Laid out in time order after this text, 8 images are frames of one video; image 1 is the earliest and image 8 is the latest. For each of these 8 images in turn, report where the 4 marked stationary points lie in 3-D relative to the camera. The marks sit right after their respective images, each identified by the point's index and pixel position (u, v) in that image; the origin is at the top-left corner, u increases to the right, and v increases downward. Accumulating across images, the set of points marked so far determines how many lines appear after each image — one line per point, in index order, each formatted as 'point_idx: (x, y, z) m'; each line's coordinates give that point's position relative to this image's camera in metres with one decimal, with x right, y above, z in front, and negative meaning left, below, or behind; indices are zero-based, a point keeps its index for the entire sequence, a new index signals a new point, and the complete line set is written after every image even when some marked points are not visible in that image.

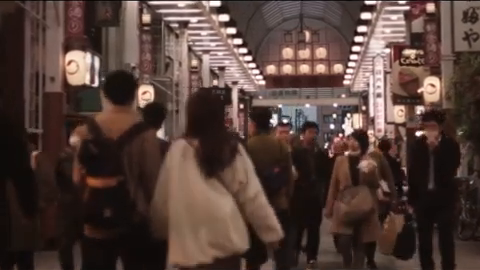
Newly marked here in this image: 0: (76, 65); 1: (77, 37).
0: (-3.4, +1.4, +18.5) m
1: (-3.4, +2.0, +18.5) m
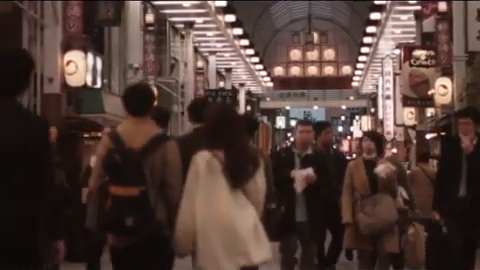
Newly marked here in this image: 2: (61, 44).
0: (-3.3, +1.4, +17.9) m
1: (-3.3, +2.0, +17.9) m
2: (-3.7, +1.8, +18.2) m
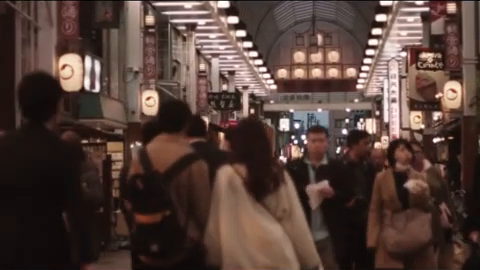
0: (-3.3, +1.3, +17.3) m
1: (-3.2, +1.8, +17.3) m
2: (-3.6, +1.7, +17.6) m
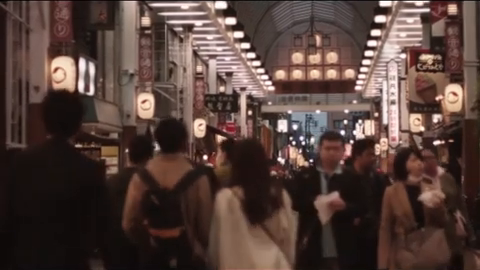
0: (-3.3, +1.2, +16.9) m
1: (-3.3, +1.7, +17.0) m
2: (-3.7, +1.6, +17.2) m
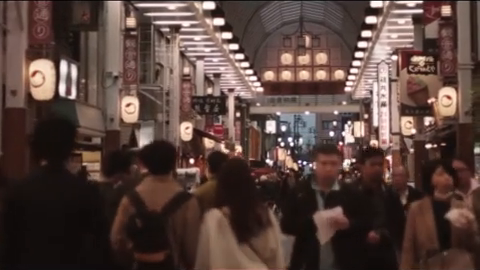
0: (-3.6, +1.1, +16.2) m
1: (-3.5, +1.6, +16.3) m
2: (-3.9, +1.5, +16.6) m
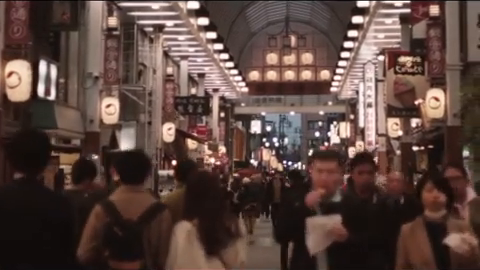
0: (-3.9, +1.0, +15.7) m
1: (-3.8, +1.6, +15.8) m
2: (-4.2, +1.5, +16.0) m
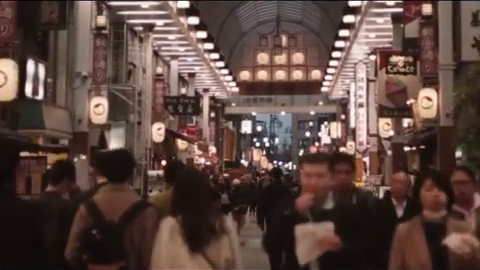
0: (-4.0, +1.0, +15.4) m
1: (-4.0, +1.6, +15.5) m
2: (-4.4, +1.5, +15.7) m
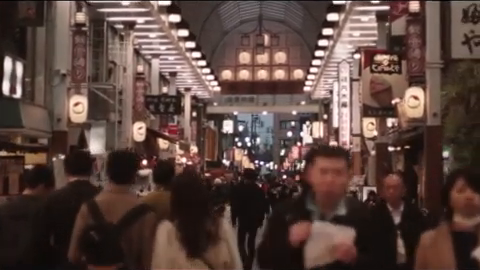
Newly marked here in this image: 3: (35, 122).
0: (-4.3, +1.0, +15.0) m
1: (-4.2, +1.6, +15.0) m
2: (-4.7, +1.5, +15.2) m
3: (-4.4, +0.3, +19.4) m
